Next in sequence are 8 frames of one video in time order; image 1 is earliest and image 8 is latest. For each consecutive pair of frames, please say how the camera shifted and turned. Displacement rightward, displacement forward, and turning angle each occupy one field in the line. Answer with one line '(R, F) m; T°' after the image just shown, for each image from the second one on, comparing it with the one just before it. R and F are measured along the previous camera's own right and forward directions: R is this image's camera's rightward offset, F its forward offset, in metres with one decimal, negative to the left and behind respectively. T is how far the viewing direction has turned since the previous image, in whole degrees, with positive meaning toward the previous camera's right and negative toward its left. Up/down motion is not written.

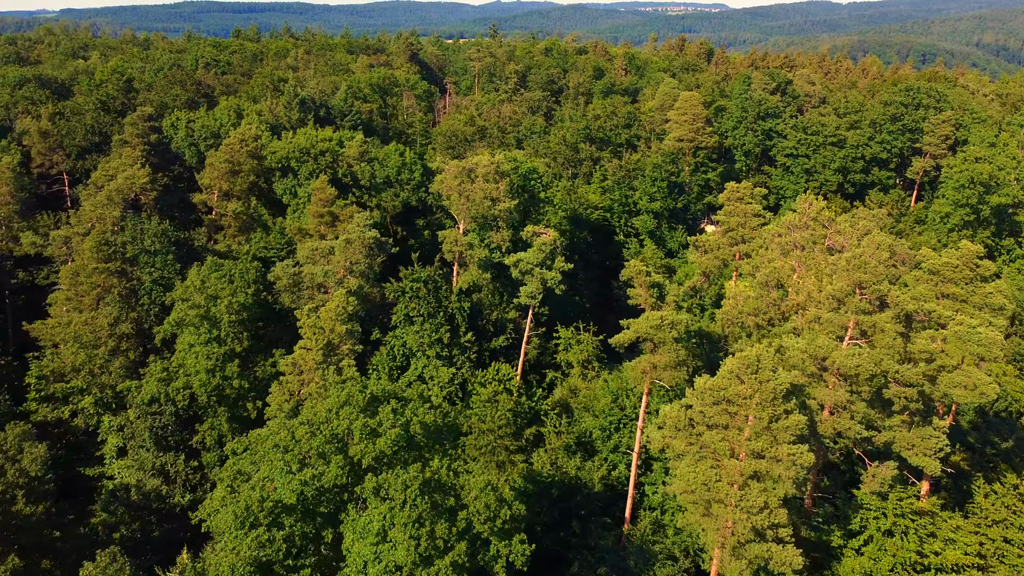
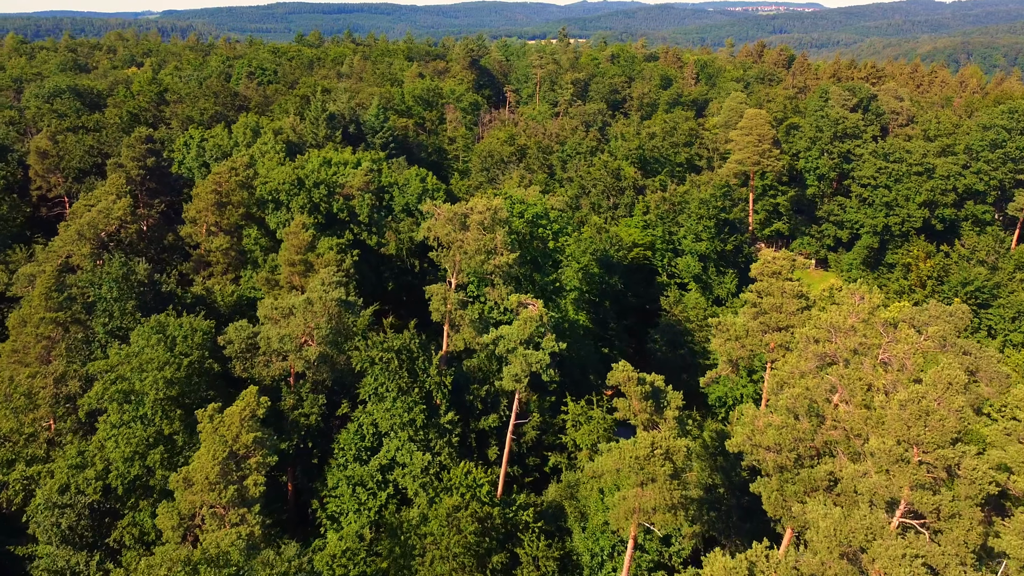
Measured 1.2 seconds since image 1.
(+3.3, +6.2) m; -6°
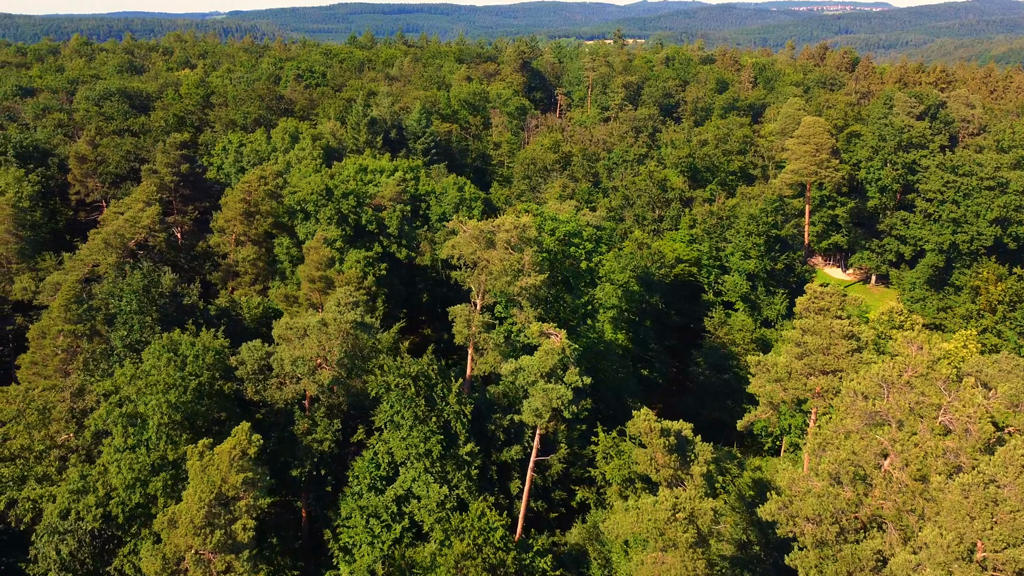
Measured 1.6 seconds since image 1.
(+1.0, +2.0) m; -4°
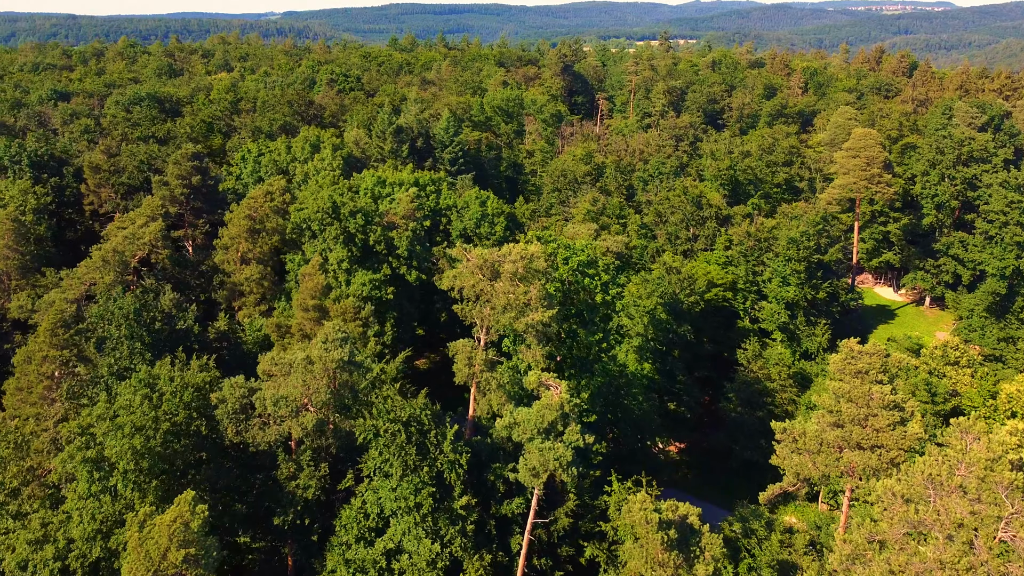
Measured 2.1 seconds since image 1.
(+1.4, +2.8) m; -3°
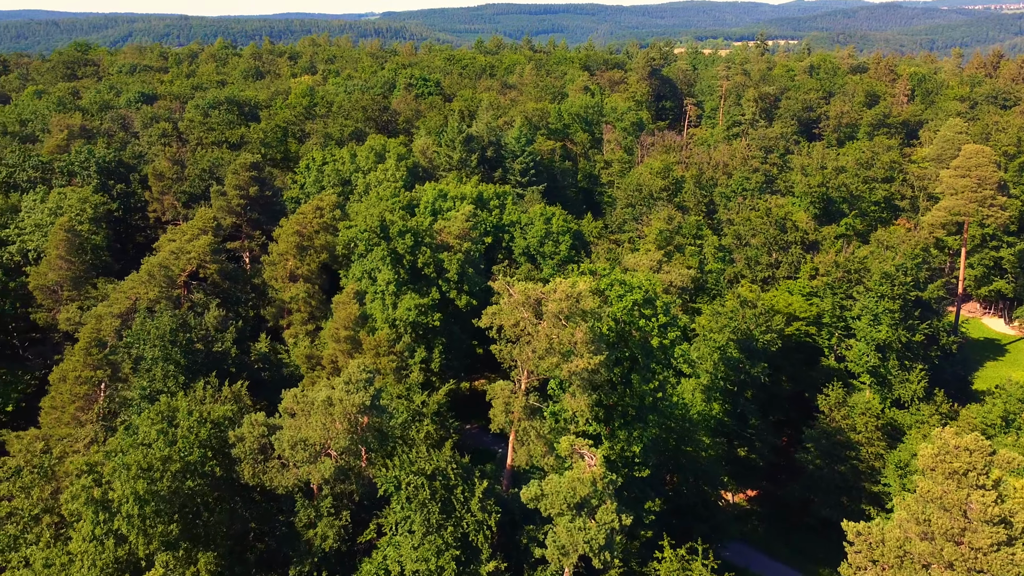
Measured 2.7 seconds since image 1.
(+1.3, +2.8) m; -6°
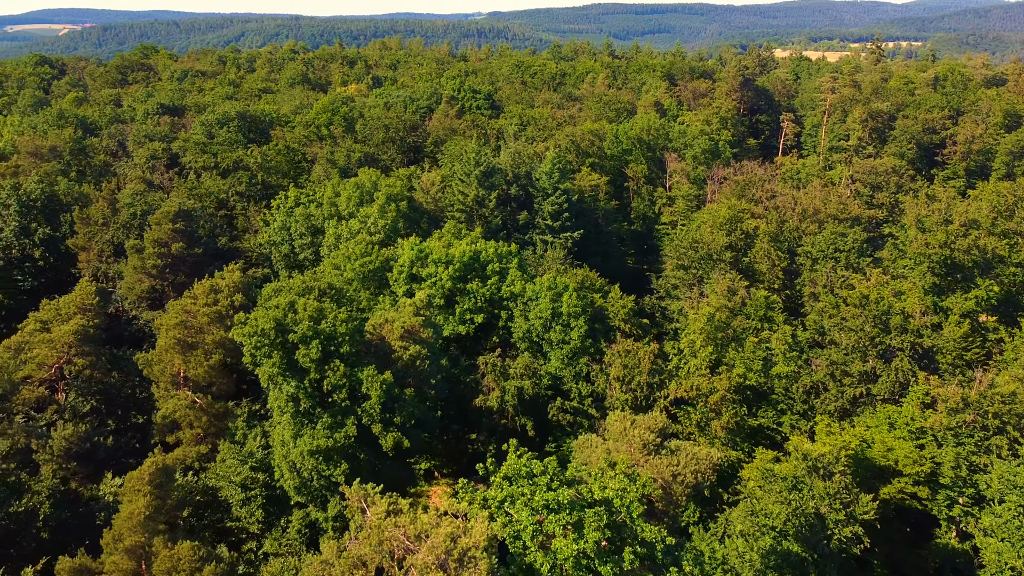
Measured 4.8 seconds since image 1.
(+4.4, +12.0) m; -7°
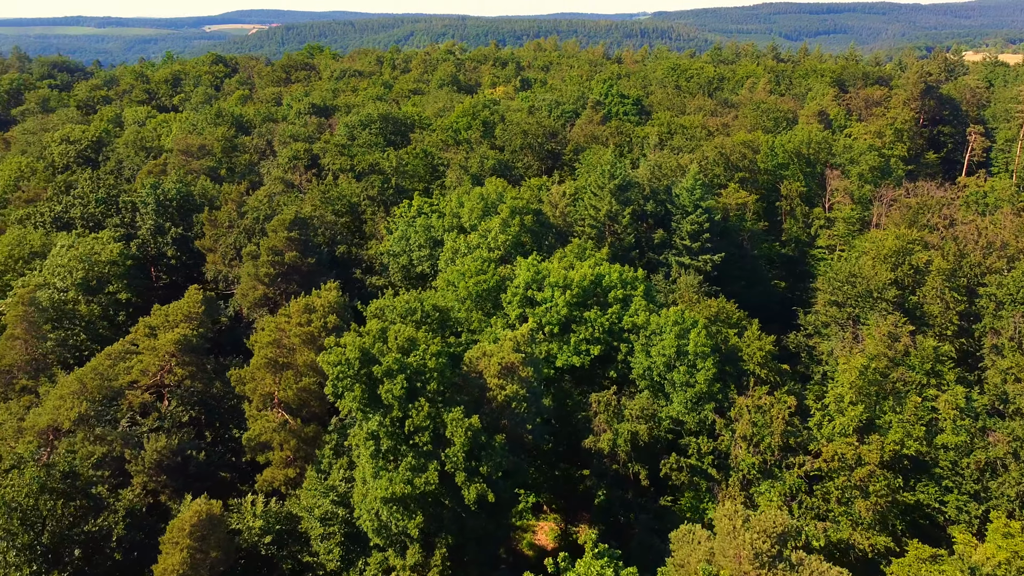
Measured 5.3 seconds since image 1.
(+1.0, +3.1) m; -10°
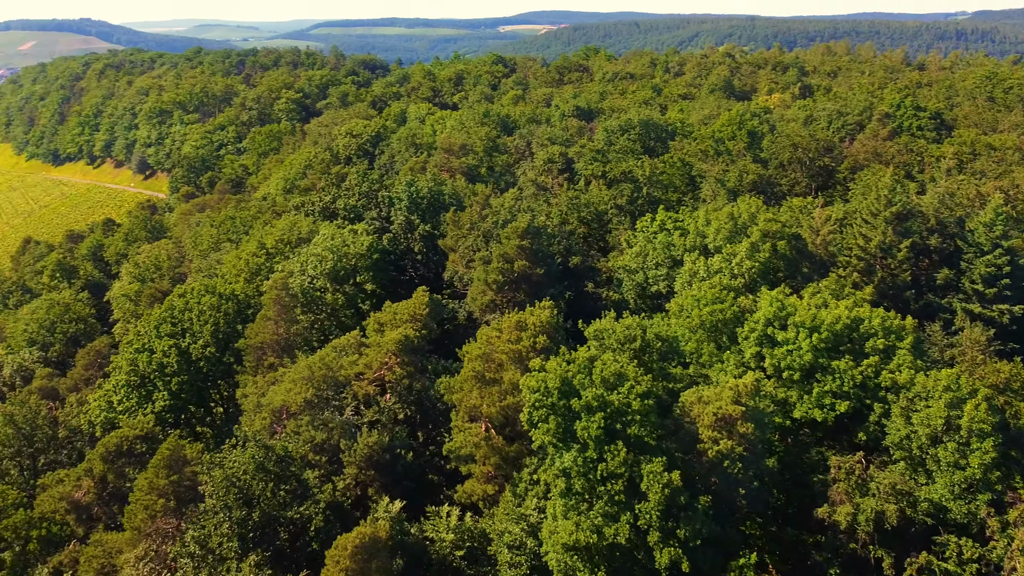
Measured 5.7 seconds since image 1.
(+0.9, +2.2) m; -18°
